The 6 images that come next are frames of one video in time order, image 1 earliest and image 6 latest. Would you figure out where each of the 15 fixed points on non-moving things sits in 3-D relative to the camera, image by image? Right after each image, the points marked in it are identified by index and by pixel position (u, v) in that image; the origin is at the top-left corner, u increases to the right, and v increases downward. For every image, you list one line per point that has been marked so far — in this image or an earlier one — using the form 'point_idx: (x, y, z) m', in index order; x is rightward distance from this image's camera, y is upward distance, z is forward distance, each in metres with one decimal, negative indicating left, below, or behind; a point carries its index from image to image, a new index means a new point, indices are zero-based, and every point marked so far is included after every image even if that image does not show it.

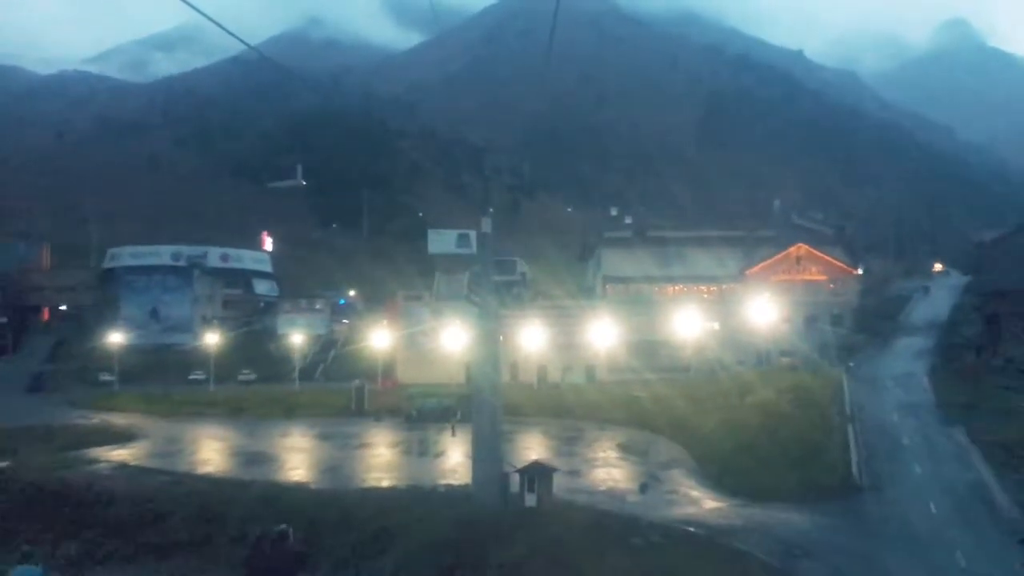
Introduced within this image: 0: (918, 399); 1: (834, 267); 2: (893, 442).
0: (+3.7, -1.0, +8.5) m
1: (+5.0, +0.3, +14.3) m
2: (+2.9, -1.2, +7.2) m
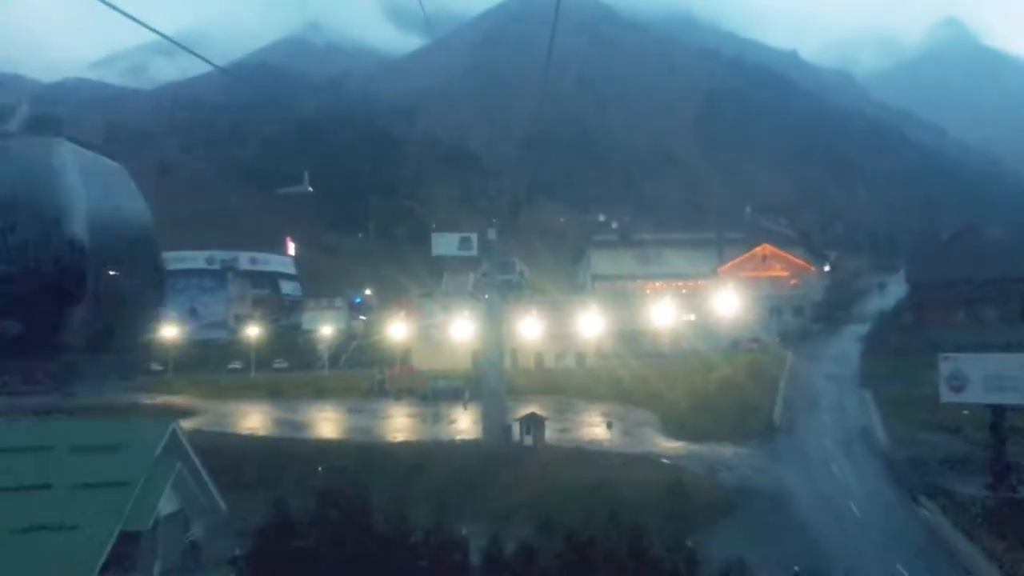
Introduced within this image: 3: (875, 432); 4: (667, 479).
0: (+3.7, -0.9, +10.4) m
1: (+5.0, +0.4, +16.2) m
2: (+3.0, -1.1, +9.1) m
3: (+3.0, -1.2, +7.7) m
4: (+1.0, -1.2, +6.3) m
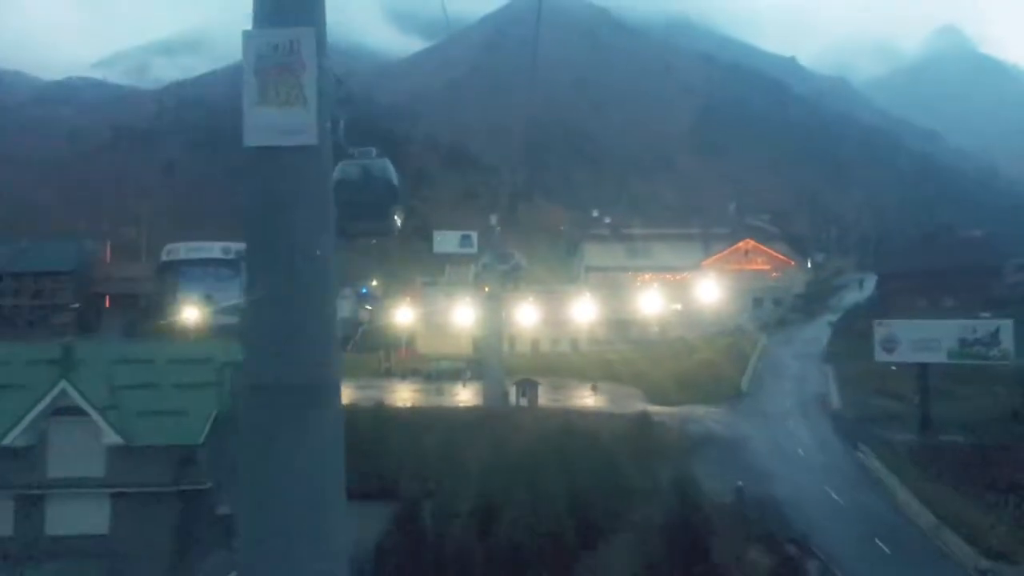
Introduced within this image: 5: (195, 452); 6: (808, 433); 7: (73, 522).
0: (+3.7, -0.8, +11.4) m
1: (+4.9, +0.6, +17.3) m
2: (+2.9, -0.9, +10.1) m
3: (+3.0, -1.0, +8.7) m
4: (+1.0, -1.0, +7.4) m
5: (-1.3, -0.7, +3.9) m
6: (+2.4, -1.2, +7.5) m
7: (-1.8, -1.0, +3.8) m
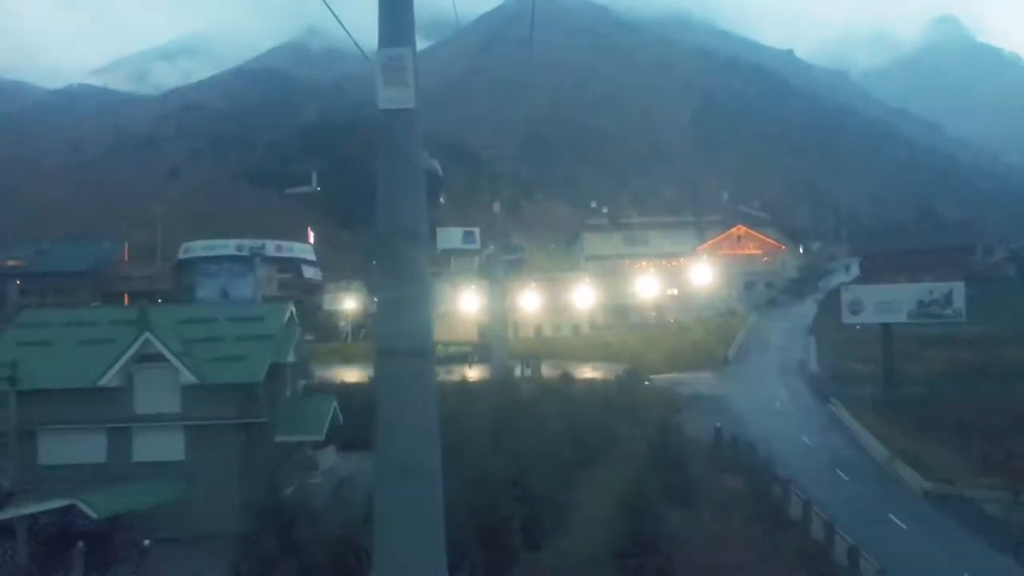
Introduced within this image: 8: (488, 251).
0: (+3.8, -0.5, +12.2) m
1: (+5.0, +0.9, +18.0) m
2: (+3.0, -0.7, +10.8) m
3: (+3.0, -0.8, +9.5) m
4: (+1.1, -0.8, +8.1) m
5: (-1.3, -0.5, +4.7) m
6: (+2.5, -0.9, +8.3) m
7: (-1.8, -0.8, +4.6) m
8: (-0.4, +0.5, +13.6) m
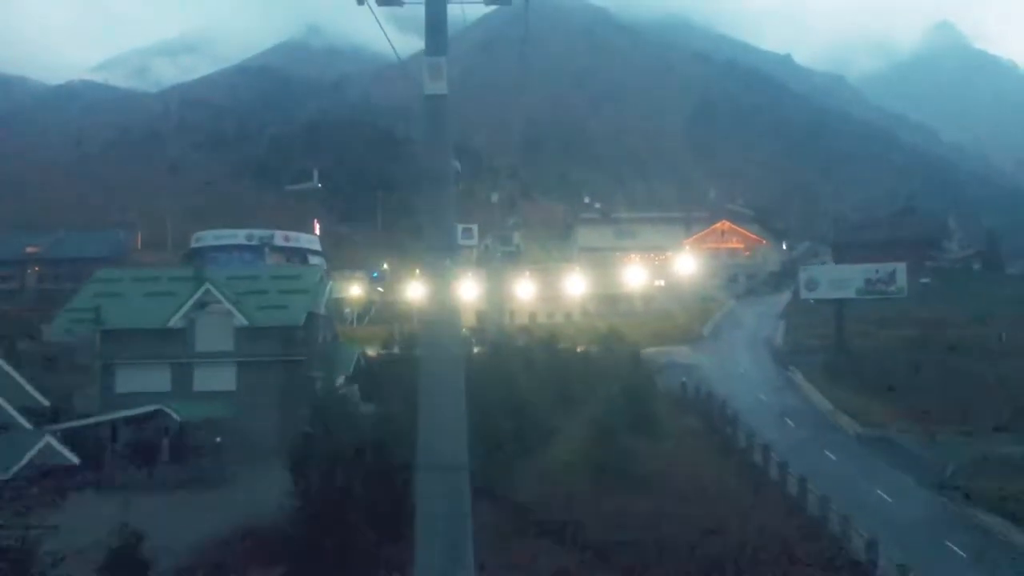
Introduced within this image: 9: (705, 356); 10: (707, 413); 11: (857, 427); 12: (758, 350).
0: (+3.7, -0.3, +13.2) m
1: (+4.9, +1.0, +19.0) m
2: (+2.9, -0.5, +11.9) m
3: (+3.0, -0.6, +10.5) m
4: (+1.0, -0.6, +9.1) m
5: (-1.3, -0.3, +5.7) m
6: (+2.4, -0.7, +9.3) m
7: (-1.8, -0.6, +5.6) m
8: (-0.4, +0.7, +14.6) m
9: (+2.0, -0.7, +9.6) m
10: (+1.4, -0.9, +6.8) m
11: (+2.6, -1.0, +6.8) m
12: (+2.7, -0.7, +9.9) m
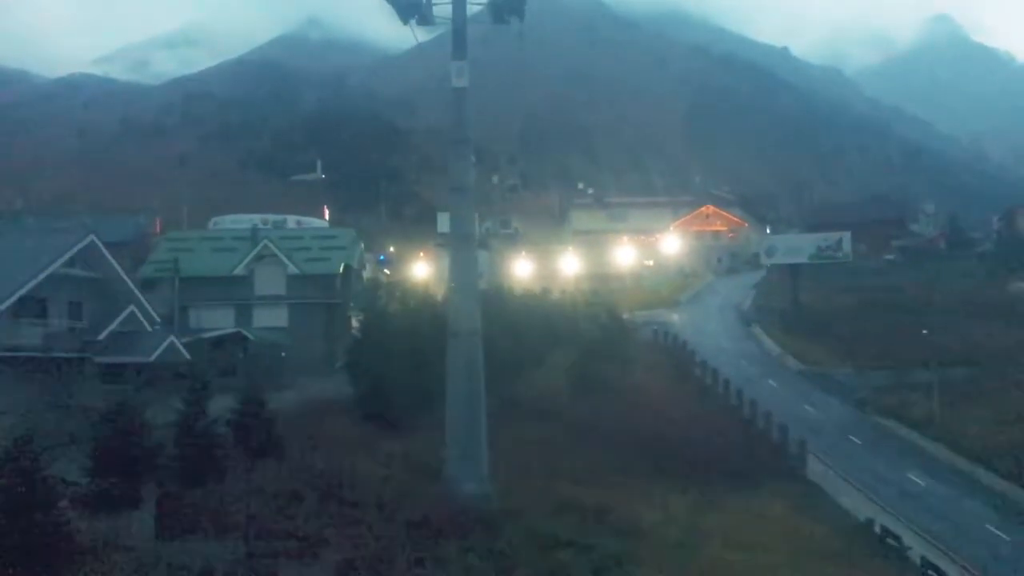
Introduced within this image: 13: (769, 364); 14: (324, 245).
0: (+3.7, +0.1, +14.6) m
1: (+4.9, +1.5, +20.4) m
2: (+2.9, -0.1, +13.2) m
3: (+3.0, -0.2, +11.8) m
4: (+1.0, -0.2, +10.5) m
5: (-1.3, +0.1, +7.0) m
6: (+2.4, -0.4, +10.6) m
7: (-1.8, -0.2, +6.9) m
8: (-0.4, +1.1, +15.9) m
9: (+2.0, -0.3, +10.9) m
10: (+1.4, -0.6, +8.1) m
11: (+2.5, -0.7, +8.1) m
12: (+2.7, -0.3, +11.2) m
13: (+2.3, -0.7, +8.3) m
14: (-1.5, +0.3, +7.3) m
